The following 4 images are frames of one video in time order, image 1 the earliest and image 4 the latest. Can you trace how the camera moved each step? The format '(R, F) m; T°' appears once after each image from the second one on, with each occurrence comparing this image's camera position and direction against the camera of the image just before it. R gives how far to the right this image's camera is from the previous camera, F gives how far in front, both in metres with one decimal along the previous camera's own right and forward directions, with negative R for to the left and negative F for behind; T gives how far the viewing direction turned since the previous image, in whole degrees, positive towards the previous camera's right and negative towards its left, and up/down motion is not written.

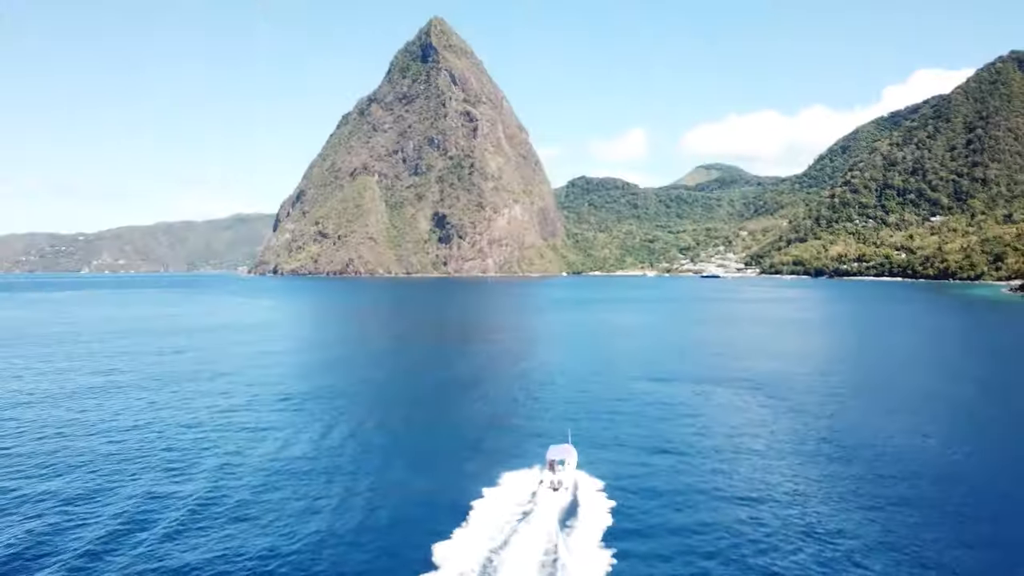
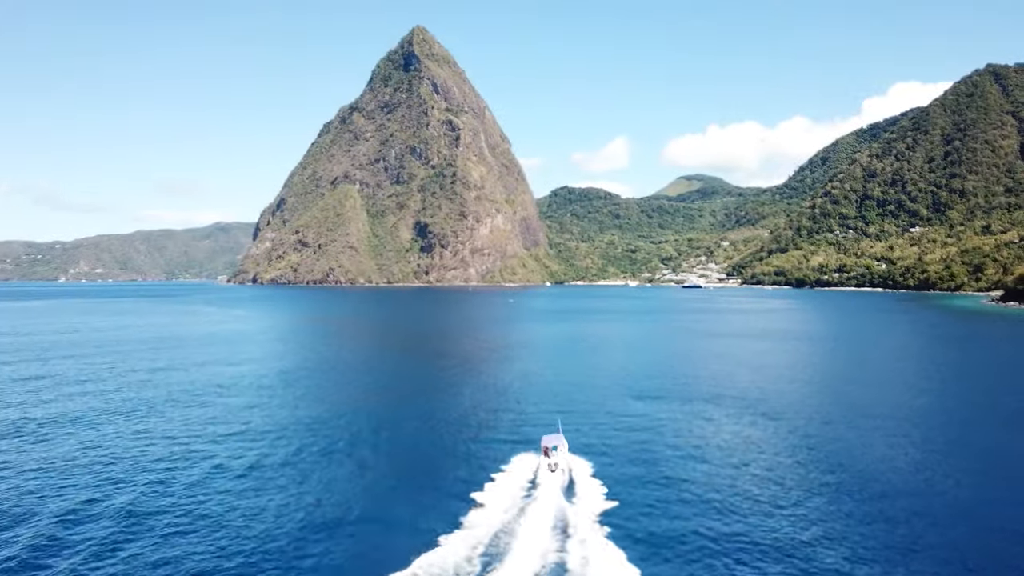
(+0.4, +1.9) m; +2°
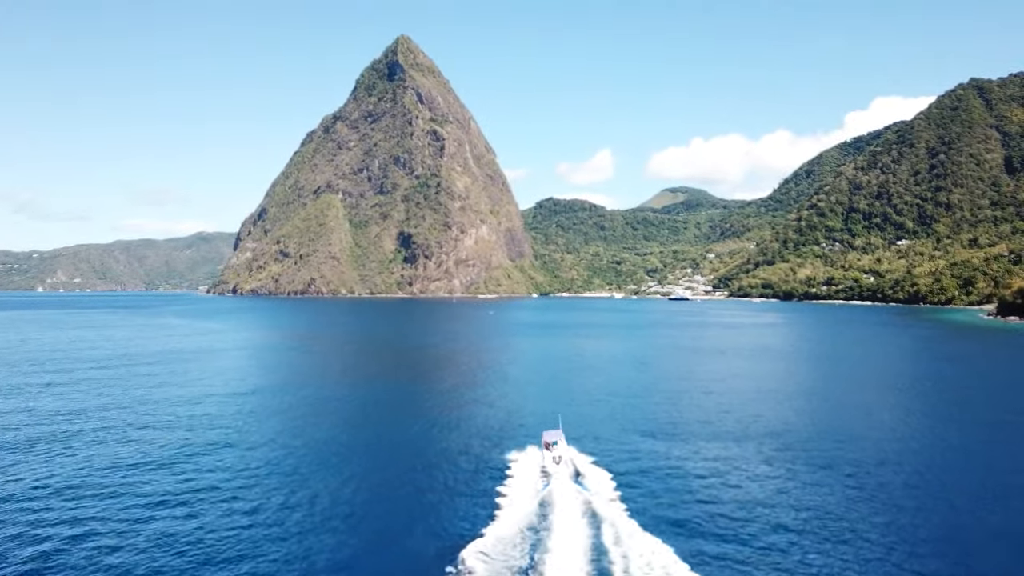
(+0.1, +3.1) m; +1°
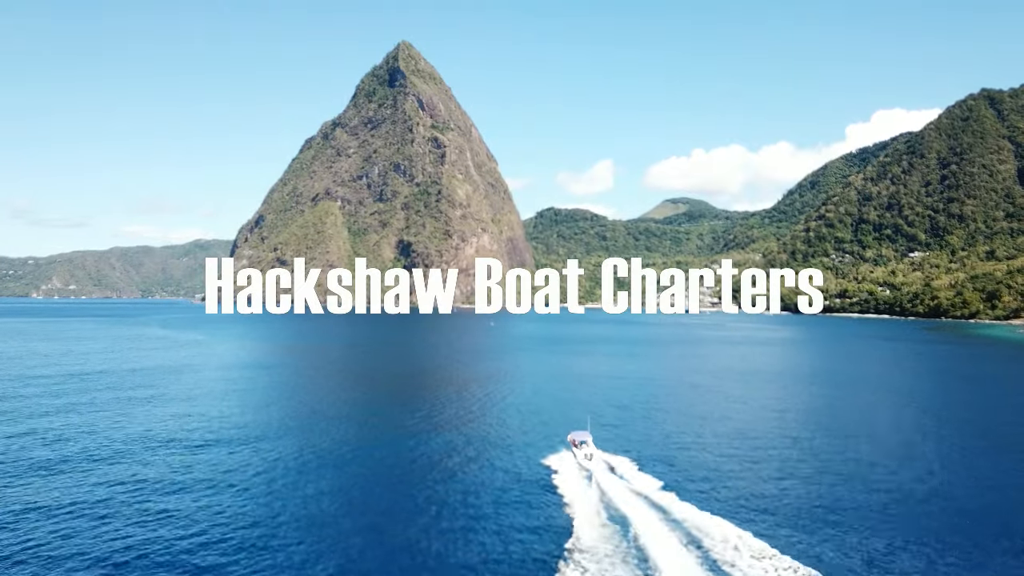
(-1.6, +3.9) m; 0°
